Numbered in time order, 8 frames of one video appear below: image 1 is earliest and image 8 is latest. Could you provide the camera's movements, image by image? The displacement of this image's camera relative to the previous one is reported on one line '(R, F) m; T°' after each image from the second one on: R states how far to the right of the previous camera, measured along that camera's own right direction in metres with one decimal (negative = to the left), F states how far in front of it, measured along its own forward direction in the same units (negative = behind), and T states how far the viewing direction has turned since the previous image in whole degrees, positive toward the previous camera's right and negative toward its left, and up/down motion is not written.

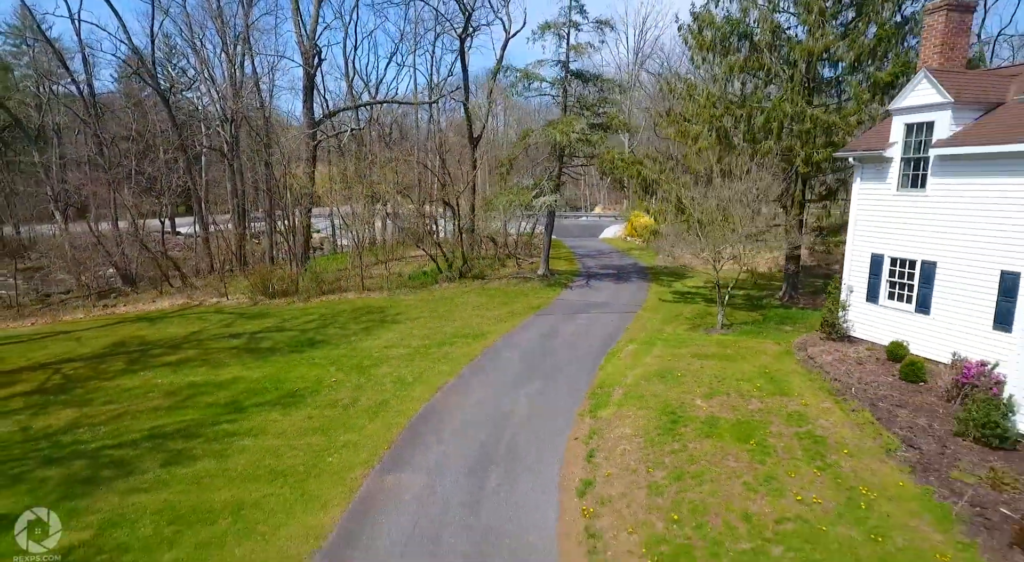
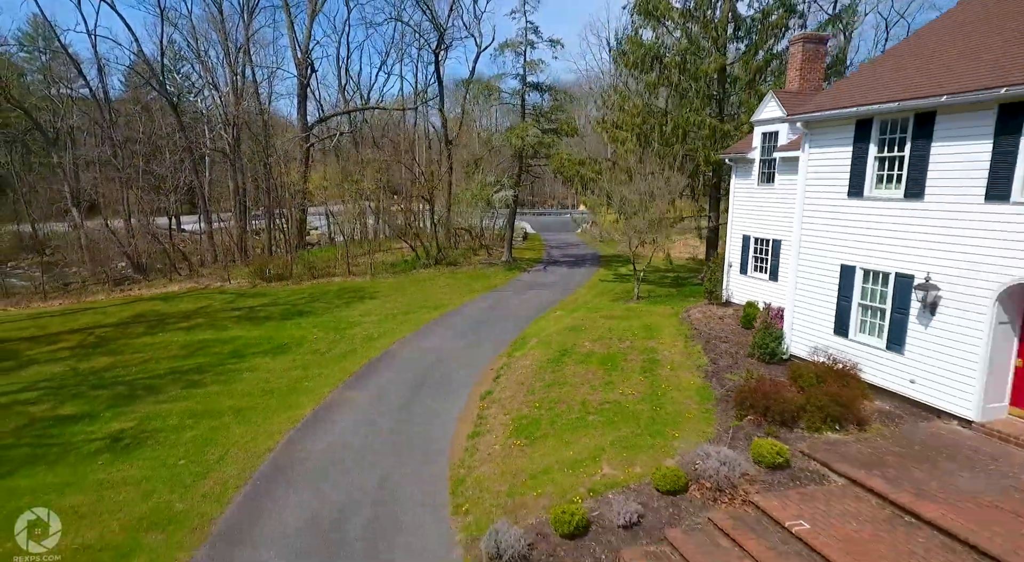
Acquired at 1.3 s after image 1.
(+1.9, -4.2) m; 0°
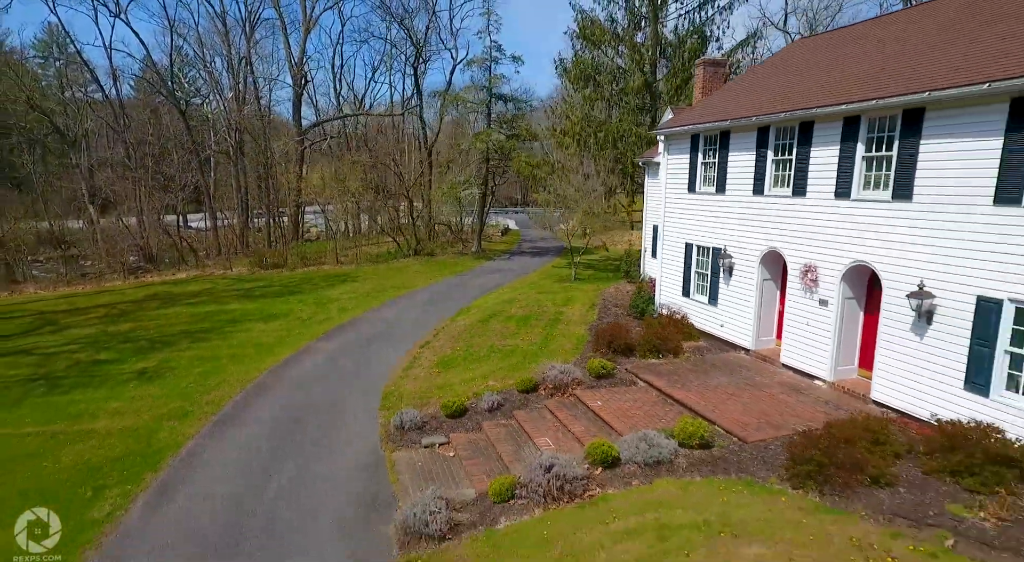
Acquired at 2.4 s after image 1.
(+2.2, -4.2) m; 0°
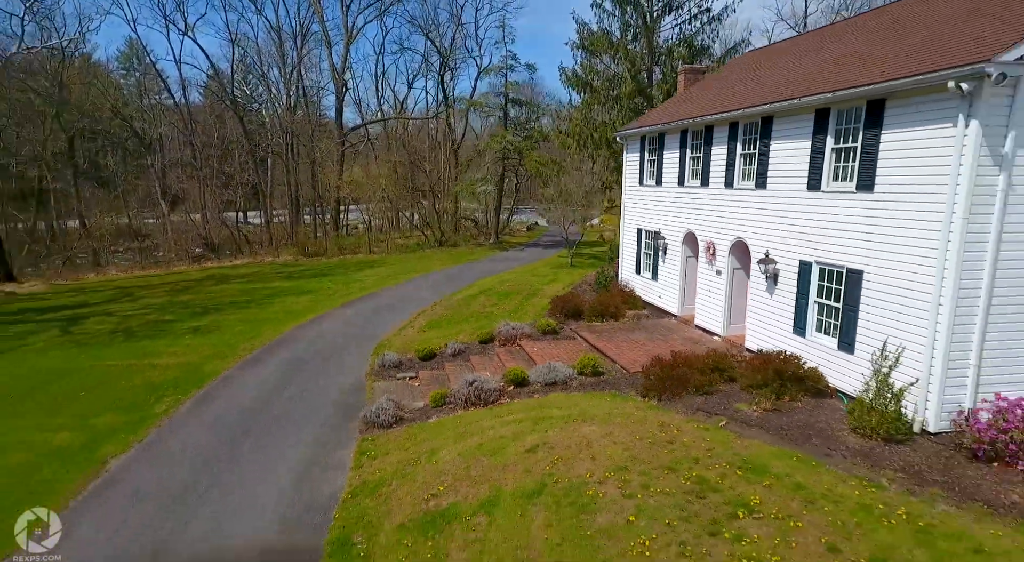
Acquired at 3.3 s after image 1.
(+2.4, -3.2) m; -5°
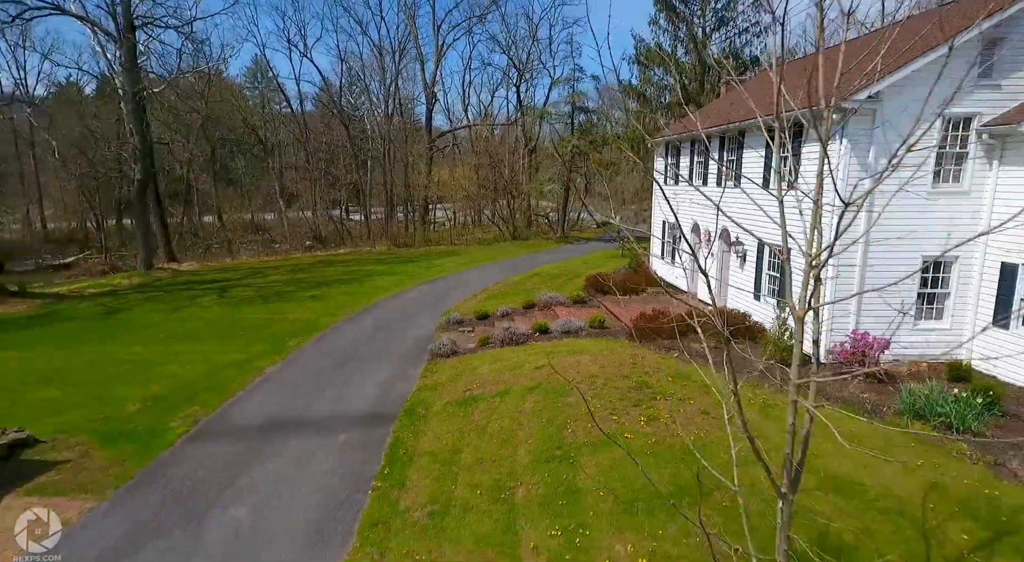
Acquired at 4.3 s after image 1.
(+1.7, -4.4) m; -8°
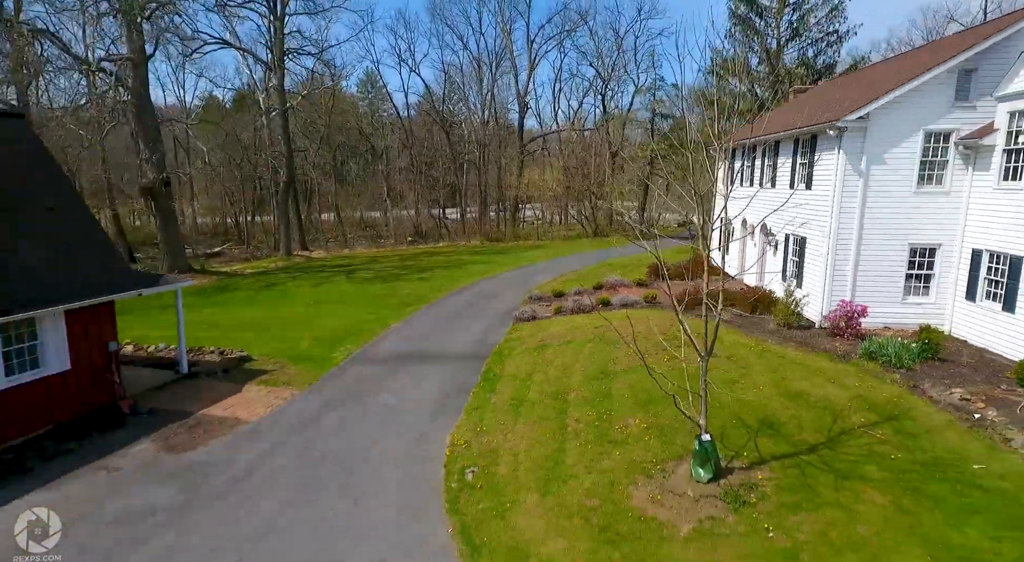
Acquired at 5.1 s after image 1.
(+0.7, -4.4) m; -8°
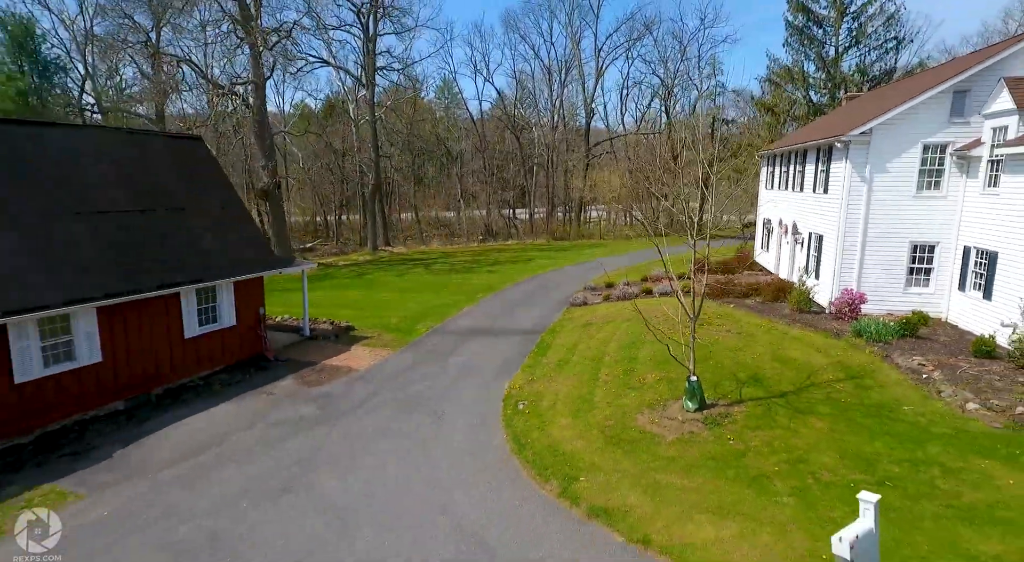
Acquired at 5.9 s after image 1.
(+0.6, -3.6) m; -7°
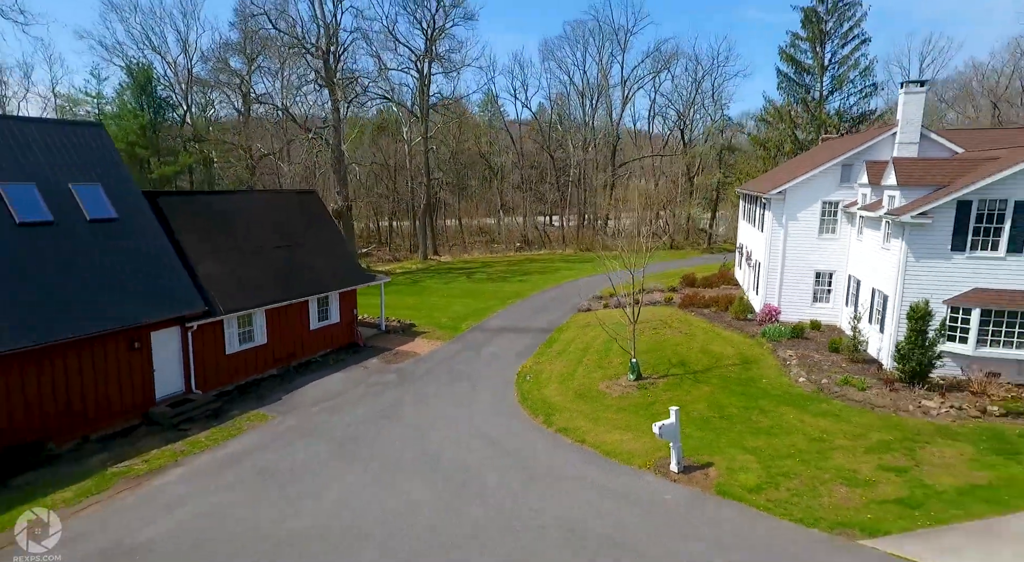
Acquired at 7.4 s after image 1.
(+1.1, -7.6) m; -4°
